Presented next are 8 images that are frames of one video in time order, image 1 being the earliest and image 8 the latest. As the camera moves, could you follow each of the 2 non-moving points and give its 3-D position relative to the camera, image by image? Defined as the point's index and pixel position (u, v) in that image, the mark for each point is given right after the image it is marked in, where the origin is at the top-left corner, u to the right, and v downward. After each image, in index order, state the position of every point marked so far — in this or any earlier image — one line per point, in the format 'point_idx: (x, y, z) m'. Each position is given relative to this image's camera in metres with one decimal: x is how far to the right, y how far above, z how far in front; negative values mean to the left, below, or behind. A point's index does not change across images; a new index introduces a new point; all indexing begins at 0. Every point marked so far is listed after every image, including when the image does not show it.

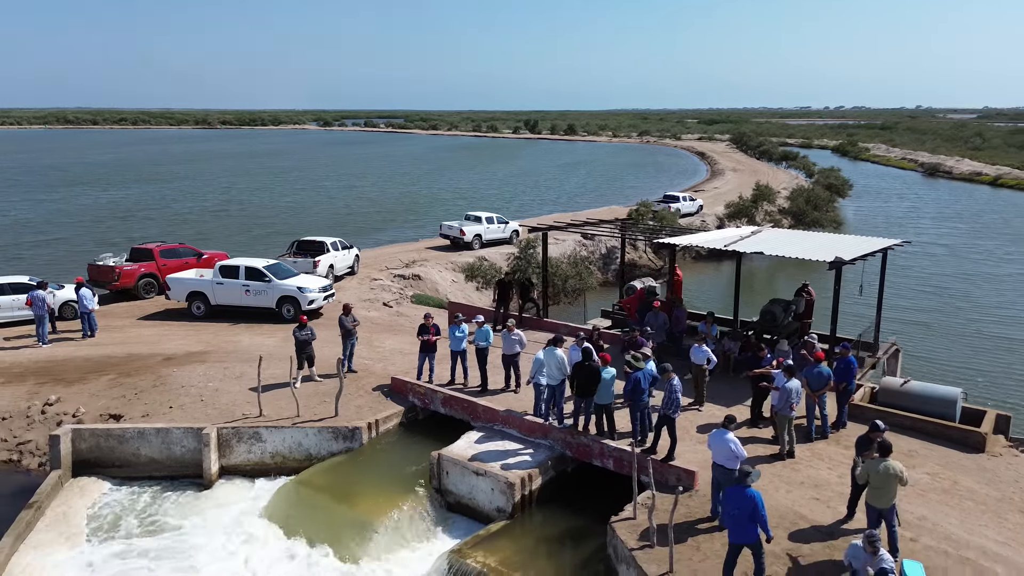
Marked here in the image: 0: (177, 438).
0: (-5.5, -2.5, +12.1) m
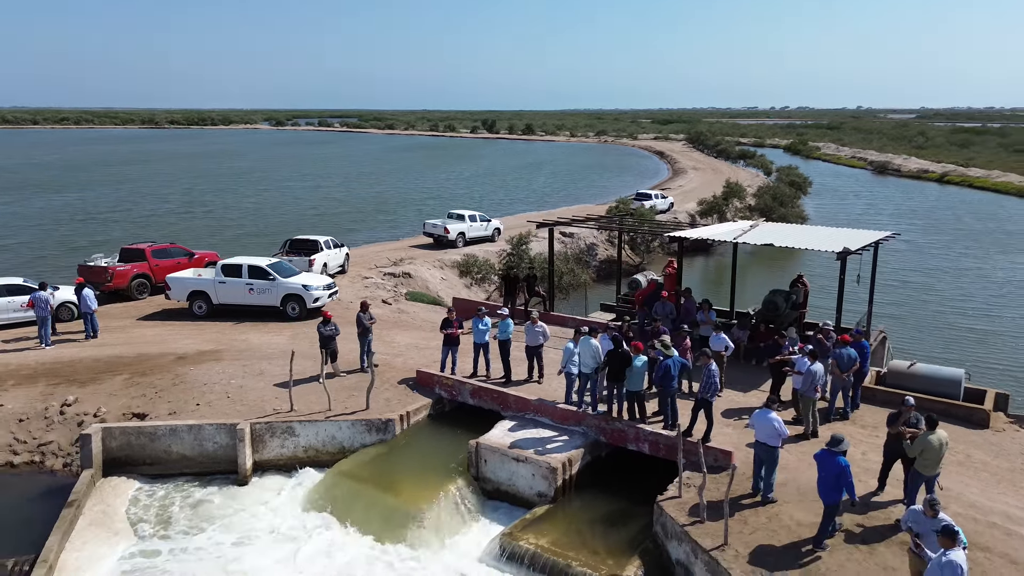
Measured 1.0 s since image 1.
0: (-5.0, -2.4, +12.2) m
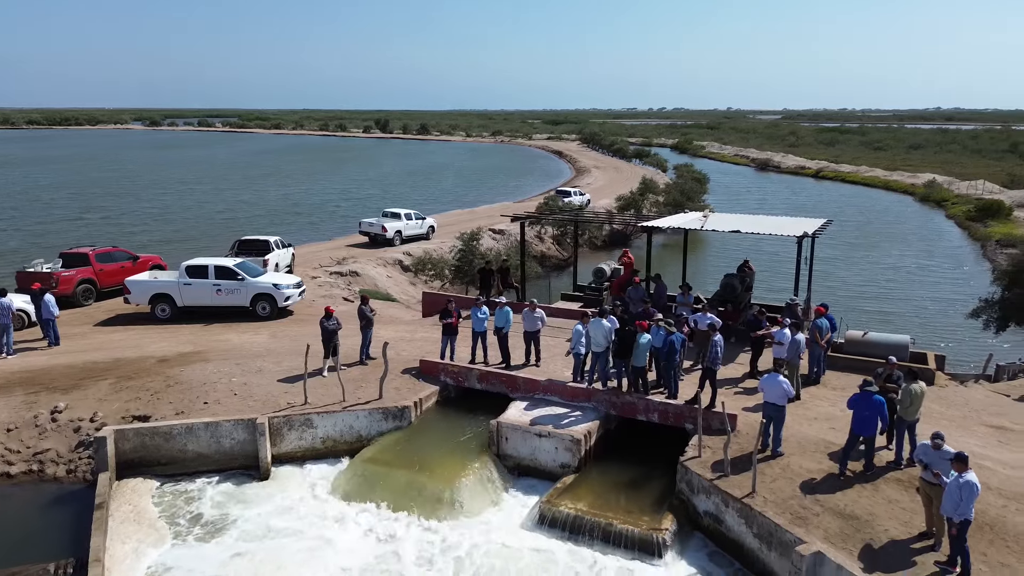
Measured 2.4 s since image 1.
0: (-4.7, -2.4, +12.2) m
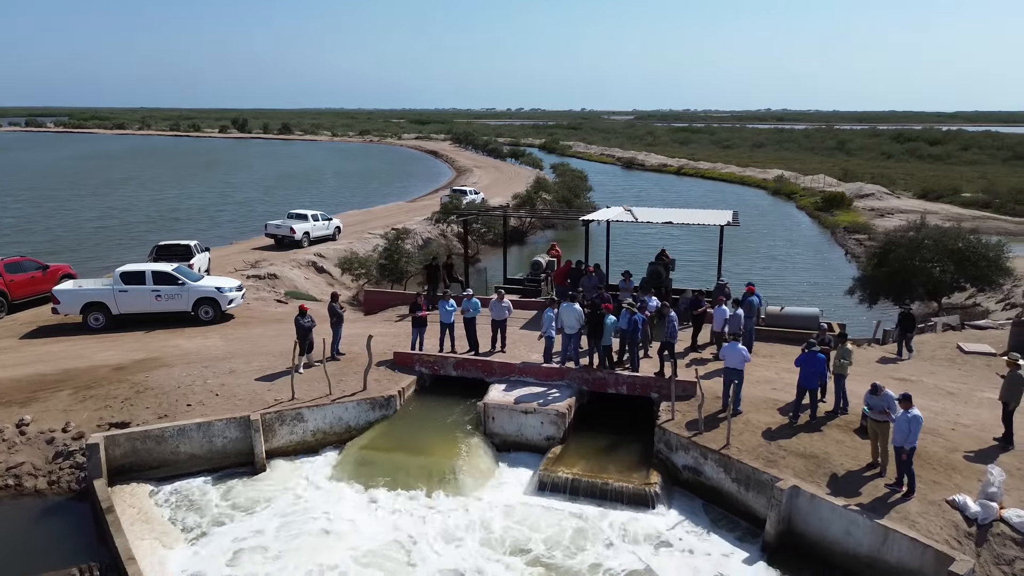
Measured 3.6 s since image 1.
0: (-4.9, -2.4, +12.3) m
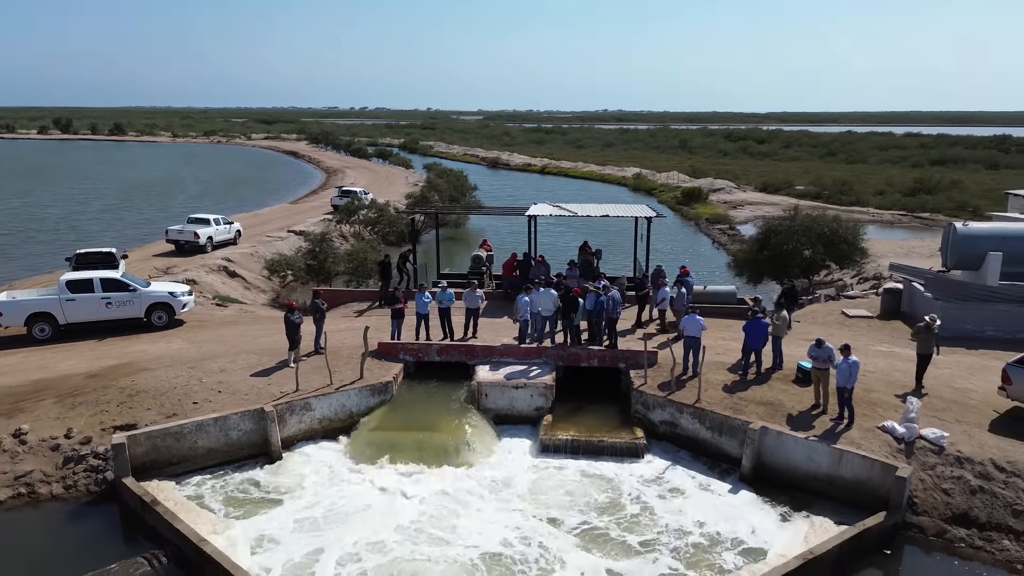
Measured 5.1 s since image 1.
0: (-4.8, -2.3, +12.8) m
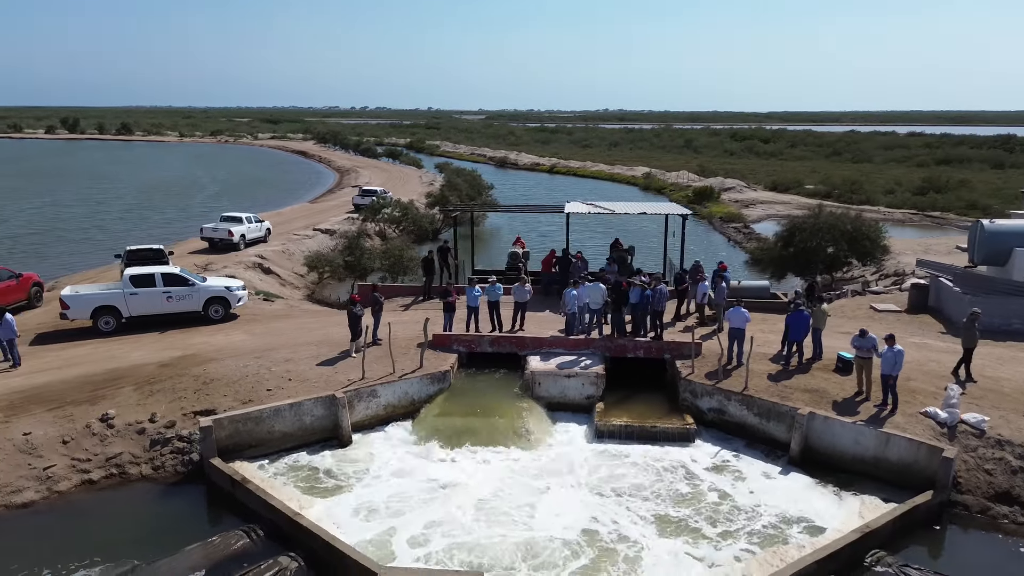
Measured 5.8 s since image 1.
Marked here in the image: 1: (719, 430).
0: (-3.7, -2.2, +13.5) m
1: (+4.0, -2.8, +14.4) m
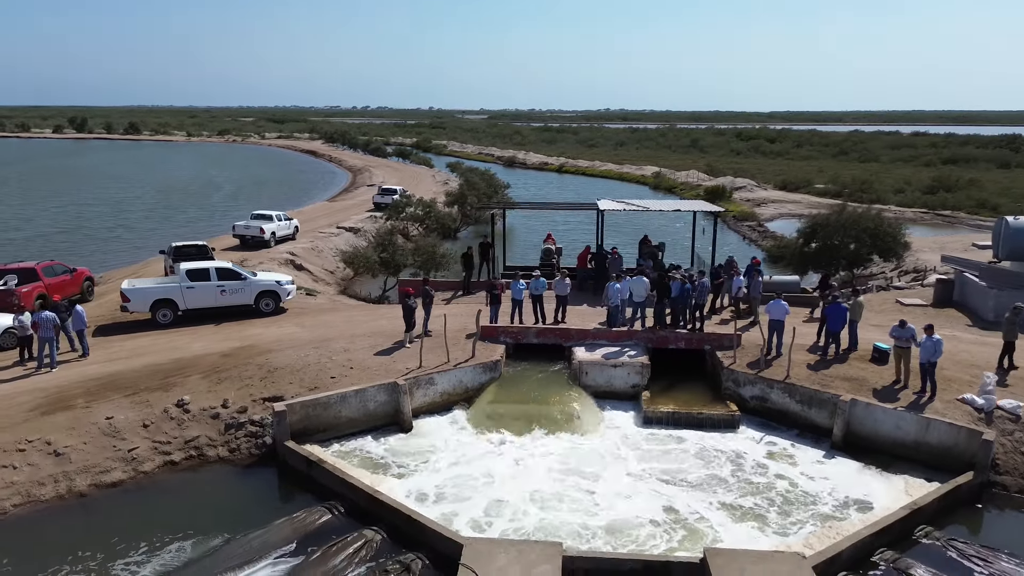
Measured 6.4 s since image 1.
0: (-2.7, -2.1, +14.2) m
1: (+5.1, -2.6, +15.1) m
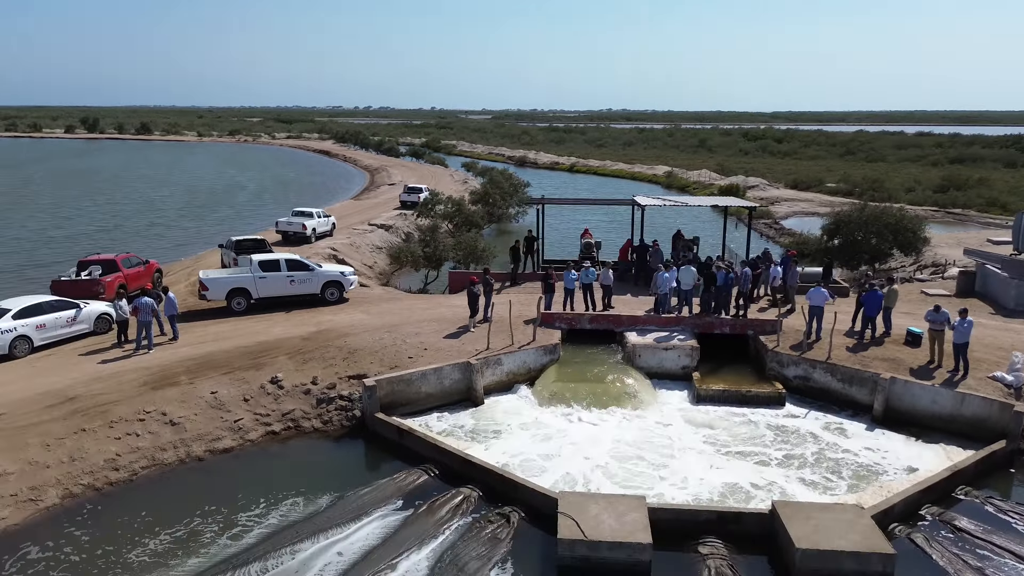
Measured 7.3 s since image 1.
0: (-1.3, -1.8, +15.5) m
1: (+6.5, -2.4, +16.3) m
